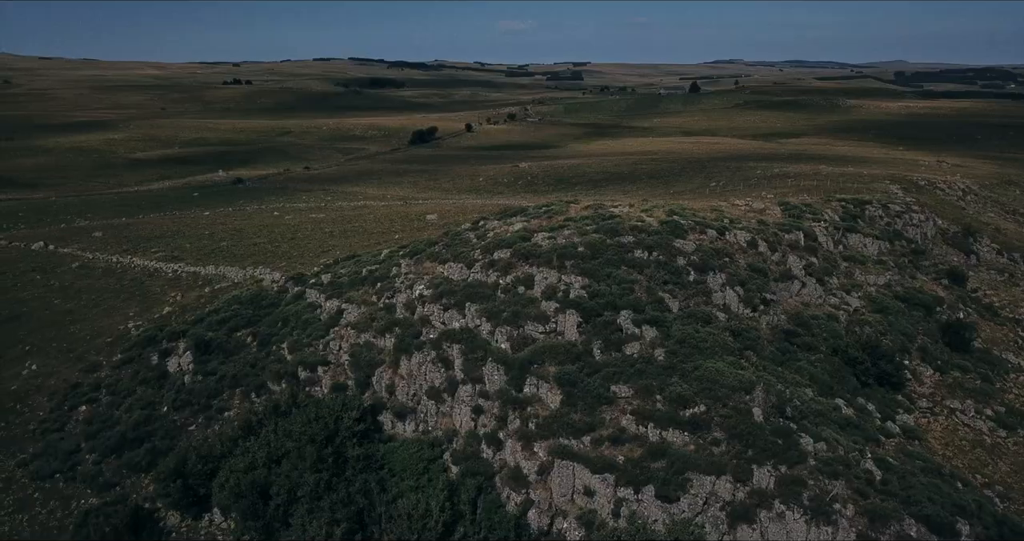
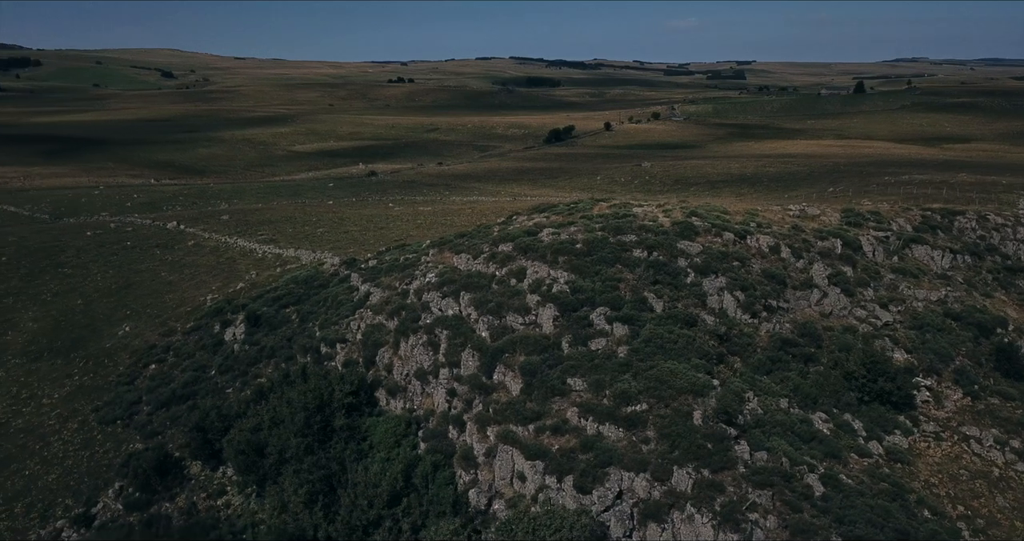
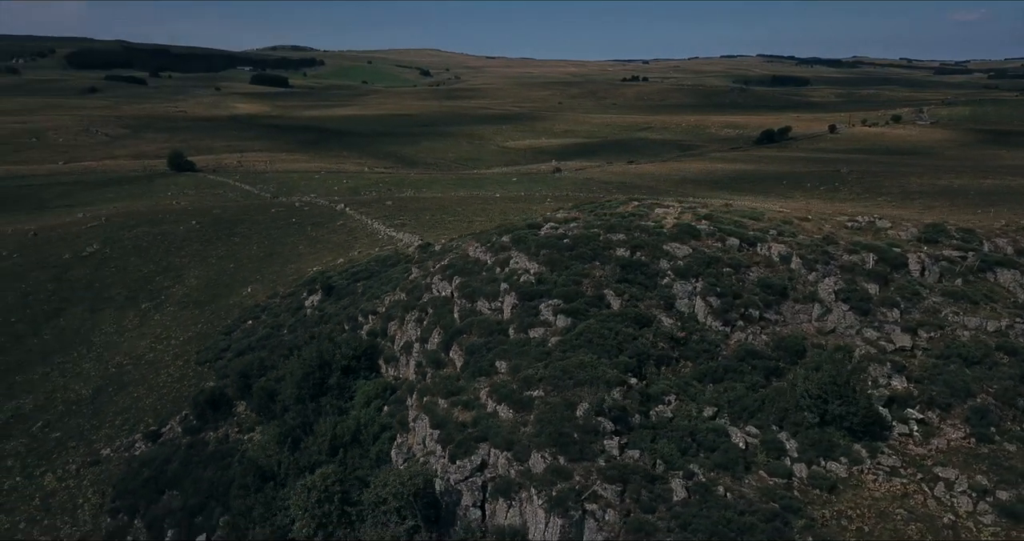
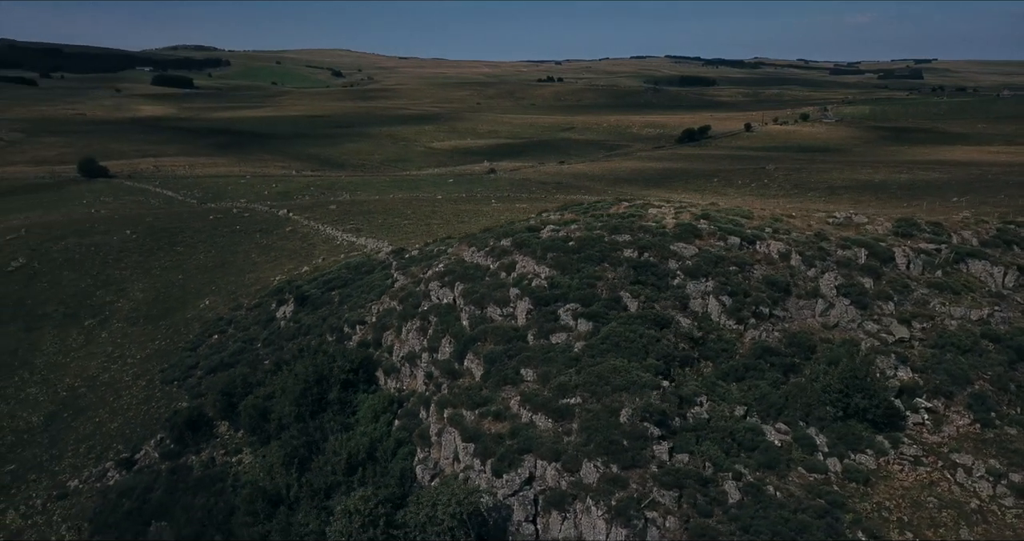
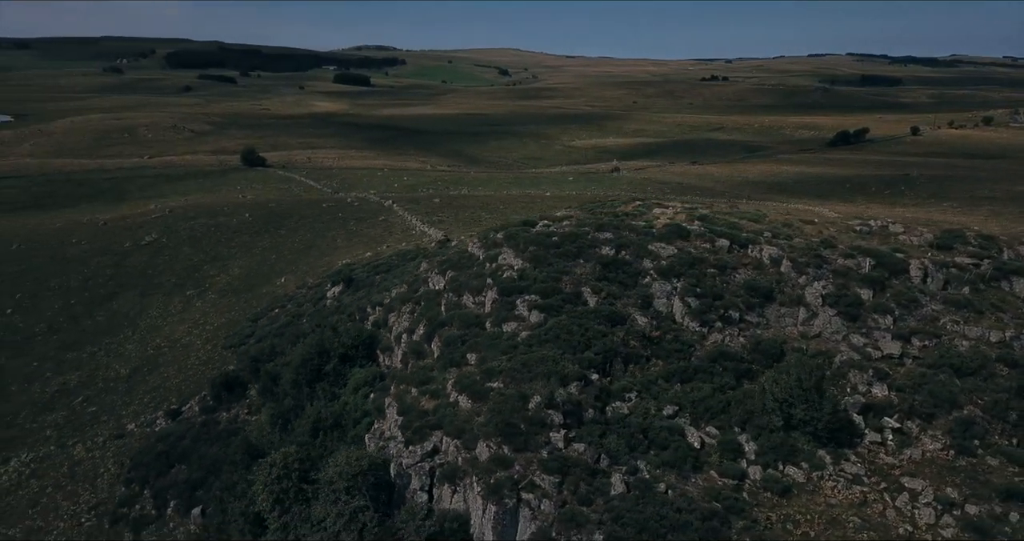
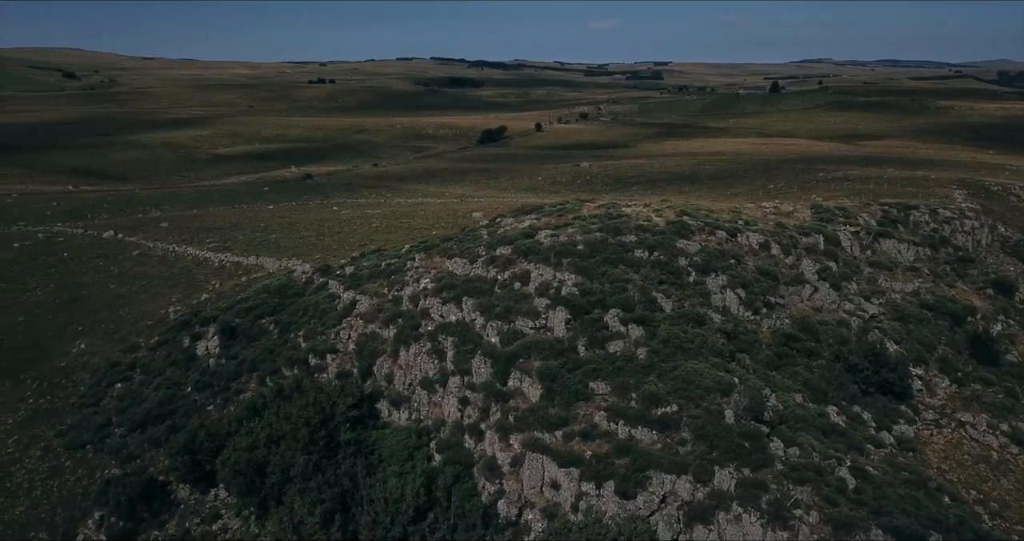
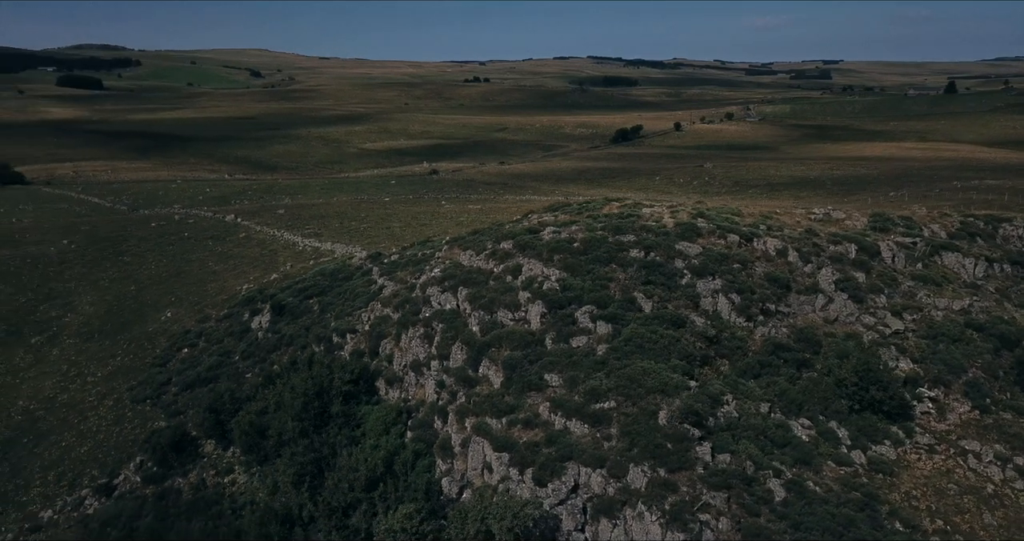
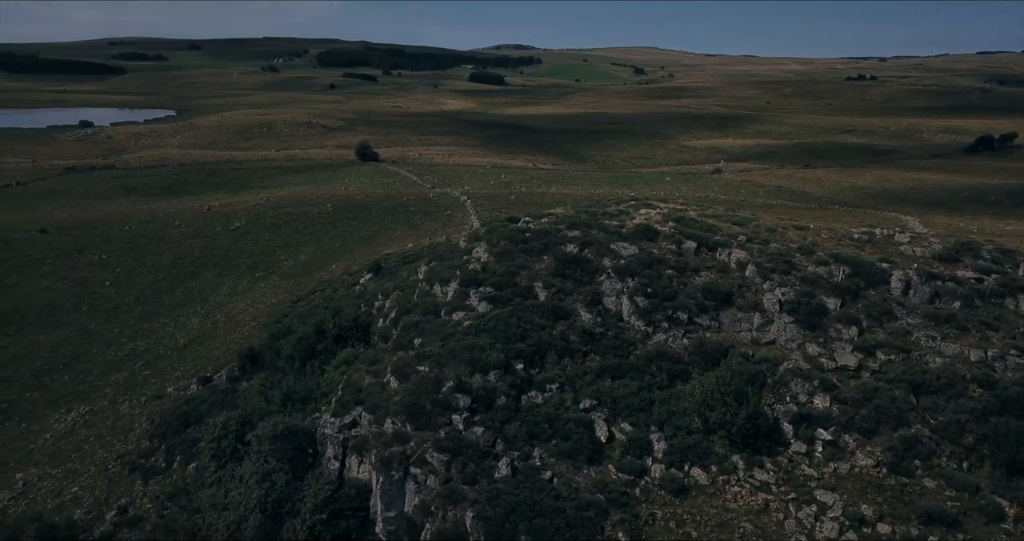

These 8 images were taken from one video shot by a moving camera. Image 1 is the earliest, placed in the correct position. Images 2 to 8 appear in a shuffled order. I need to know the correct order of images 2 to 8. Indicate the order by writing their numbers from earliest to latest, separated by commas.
6, 2, 7, 4, 3, 5, 8
